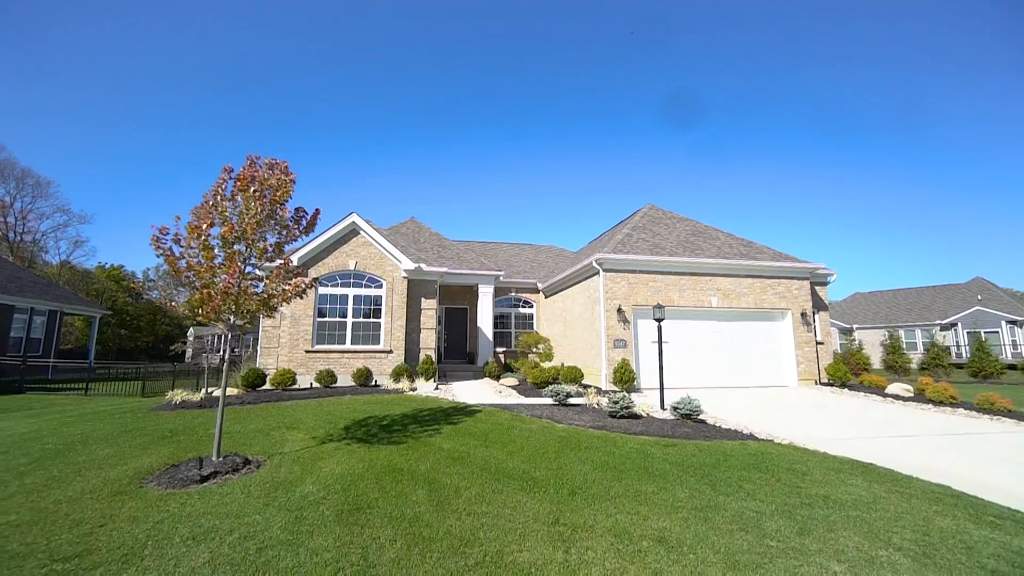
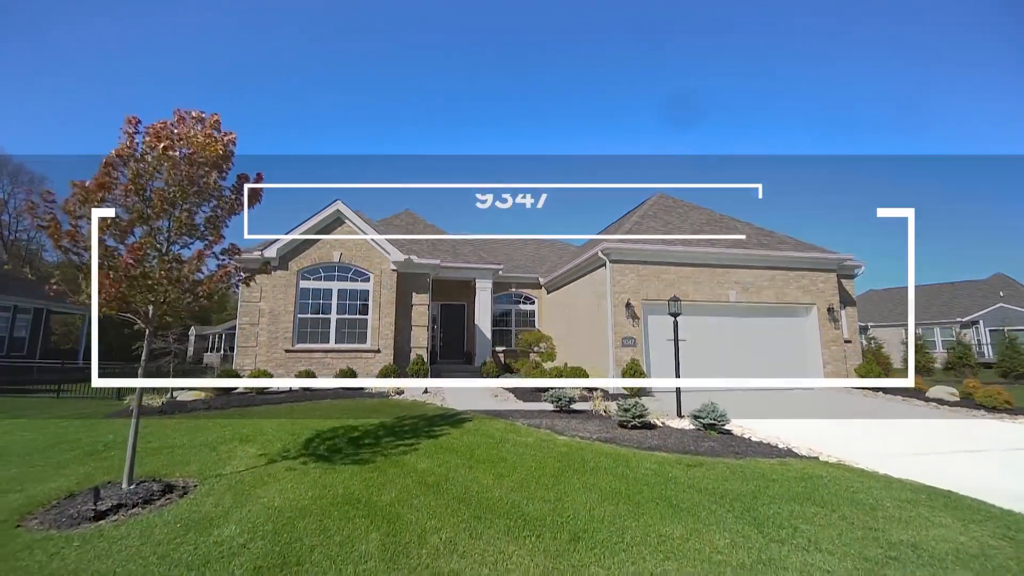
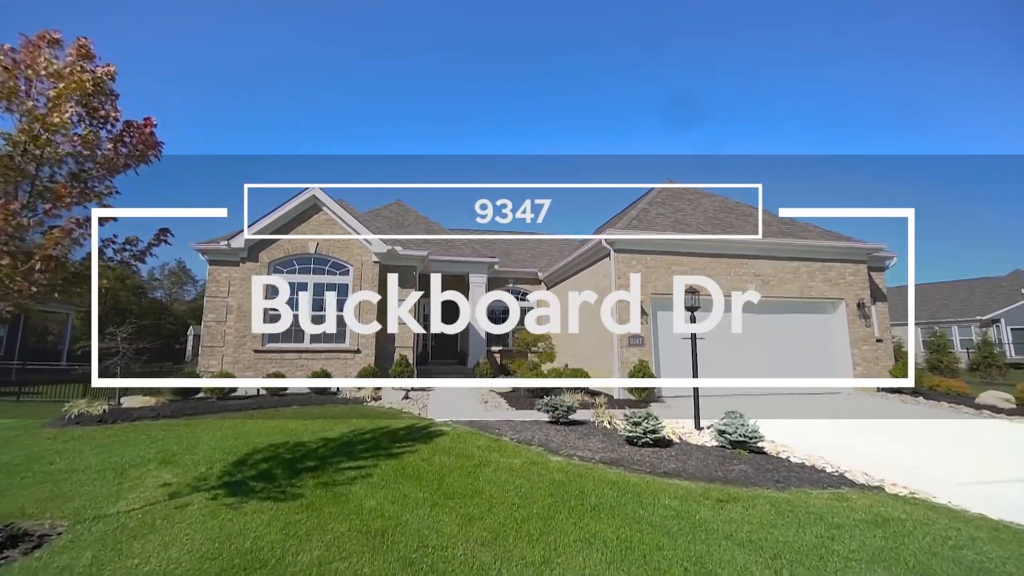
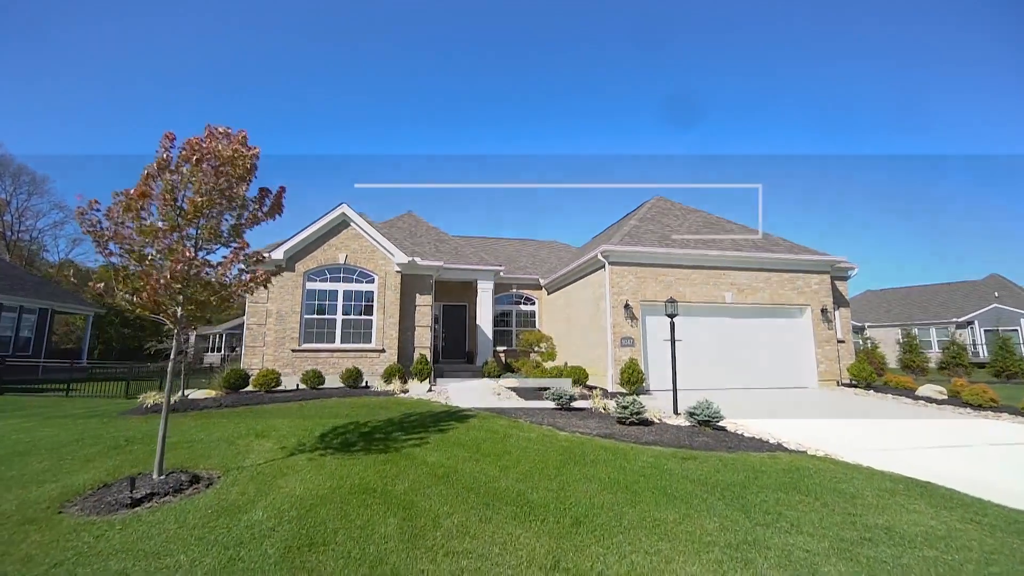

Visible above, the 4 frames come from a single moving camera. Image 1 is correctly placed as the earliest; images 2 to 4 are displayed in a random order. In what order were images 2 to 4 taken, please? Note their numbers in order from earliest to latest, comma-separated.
4, 2, 3
